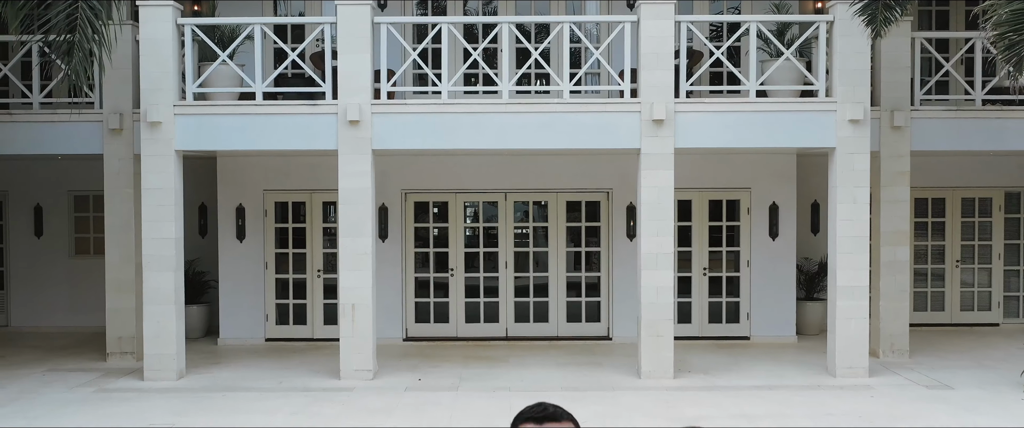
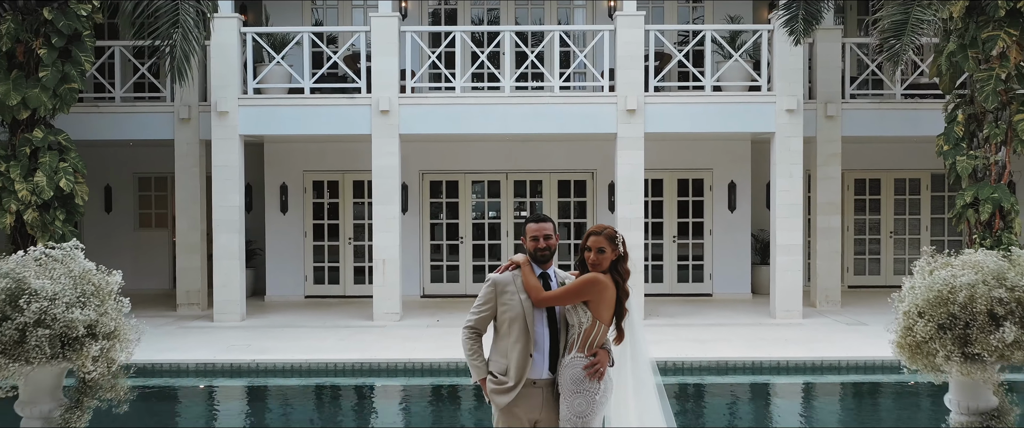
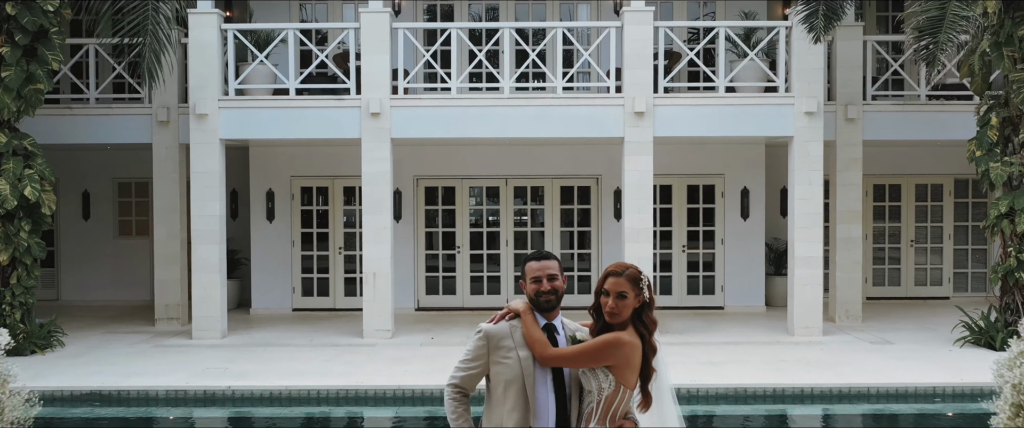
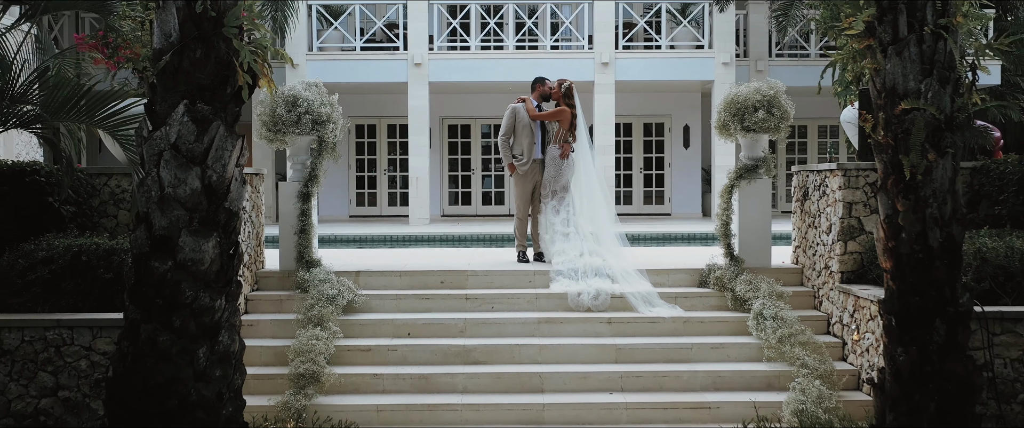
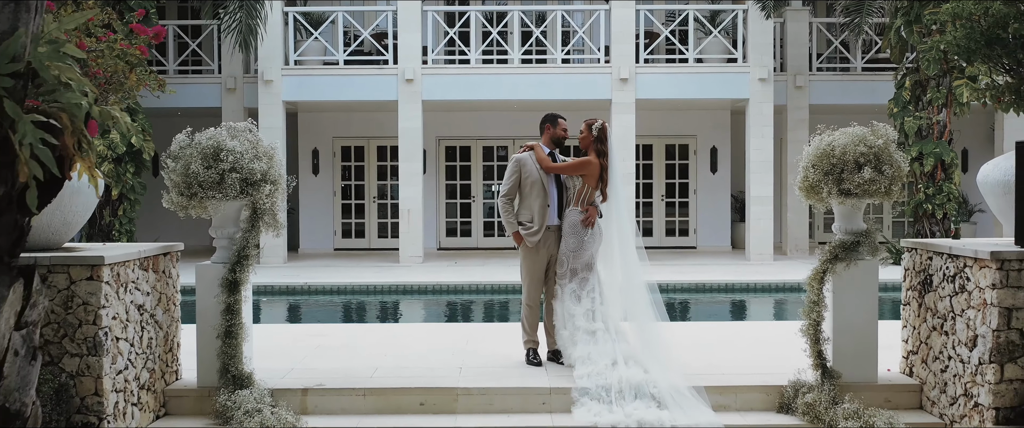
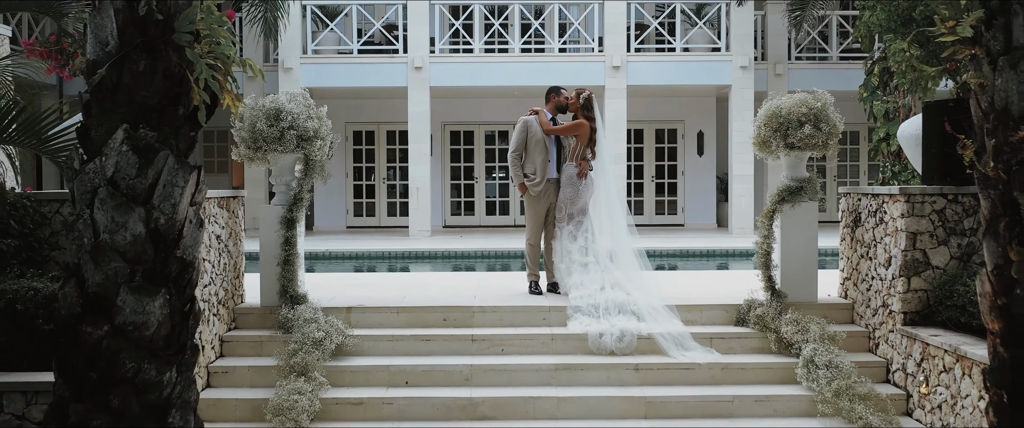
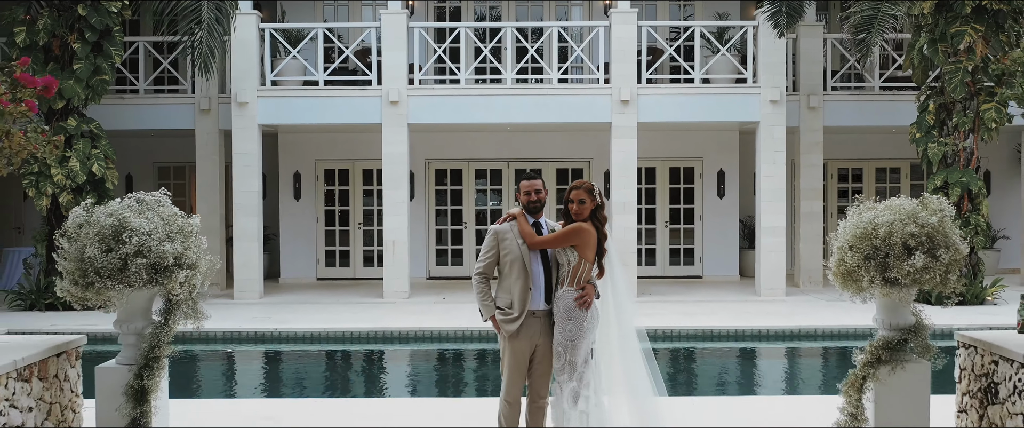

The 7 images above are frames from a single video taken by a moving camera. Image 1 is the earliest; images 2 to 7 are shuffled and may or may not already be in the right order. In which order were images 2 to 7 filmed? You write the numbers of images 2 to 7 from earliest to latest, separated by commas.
3, 2, 7, 5, 6, 4
